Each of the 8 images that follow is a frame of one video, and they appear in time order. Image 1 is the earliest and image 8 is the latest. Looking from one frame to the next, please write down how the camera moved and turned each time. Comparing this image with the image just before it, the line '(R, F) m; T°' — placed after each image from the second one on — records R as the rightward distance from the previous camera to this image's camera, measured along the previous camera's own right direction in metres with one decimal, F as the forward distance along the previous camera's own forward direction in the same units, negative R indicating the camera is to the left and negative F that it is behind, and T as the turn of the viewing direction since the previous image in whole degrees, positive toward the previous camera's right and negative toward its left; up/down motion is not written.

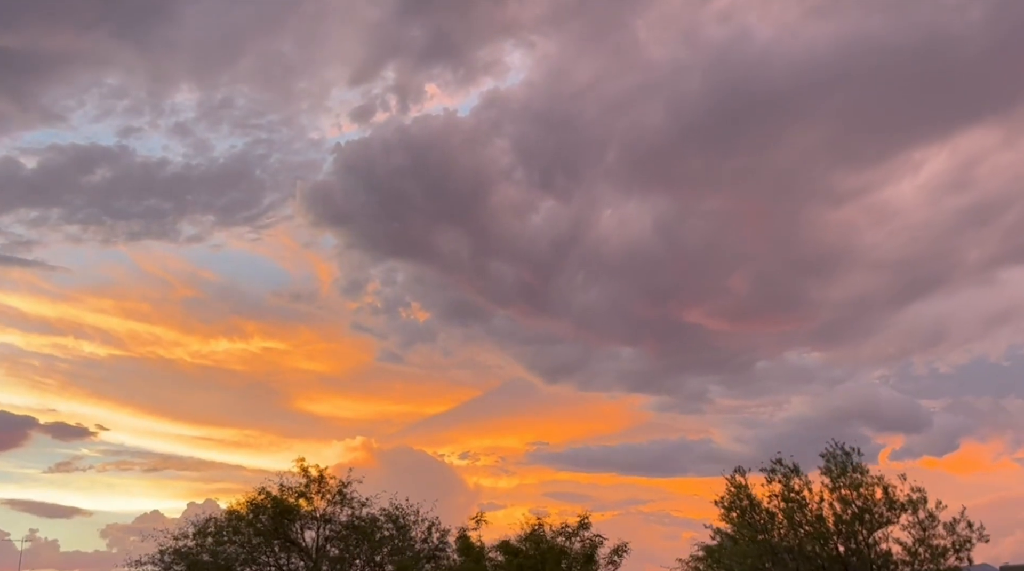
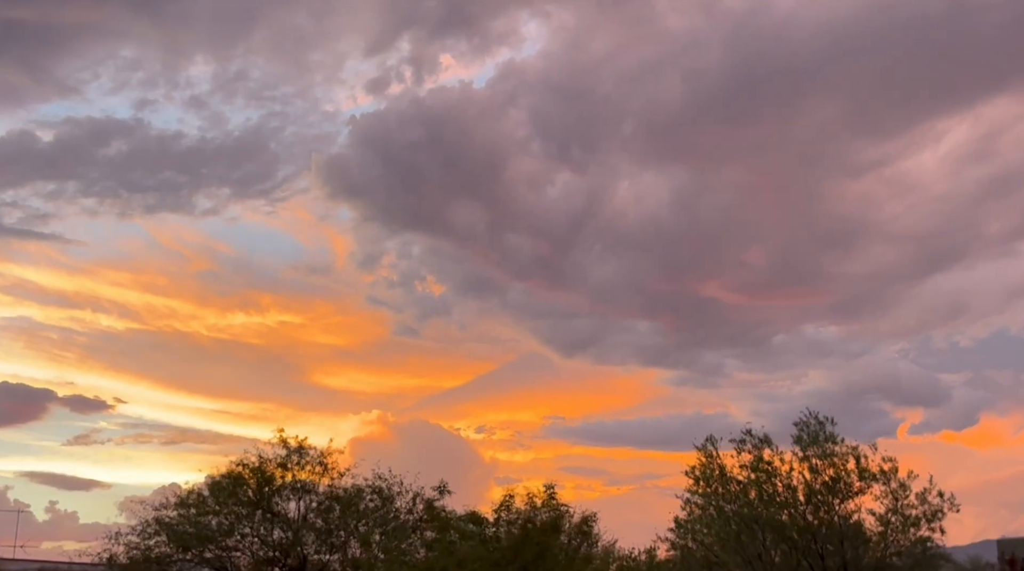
(+1.4, +2.9) m; -1°
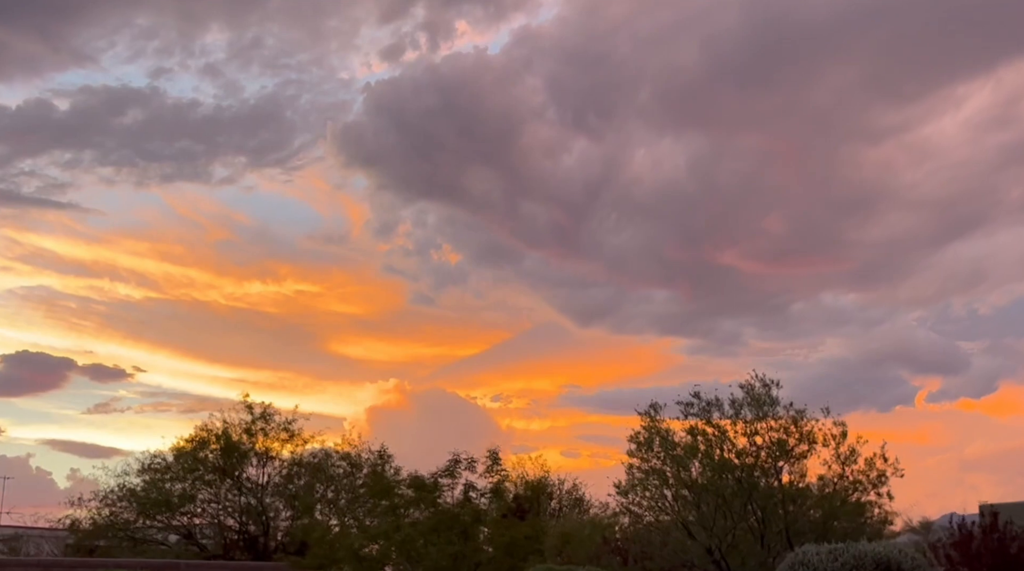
(+2.0, +2.8) m; -1°
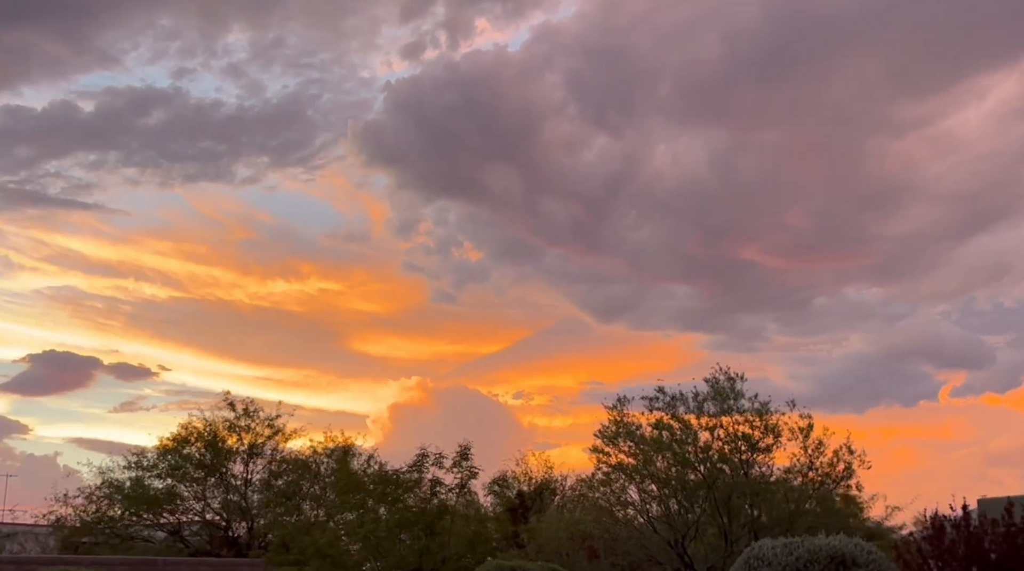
(+1.8, +1.0) m; -2°
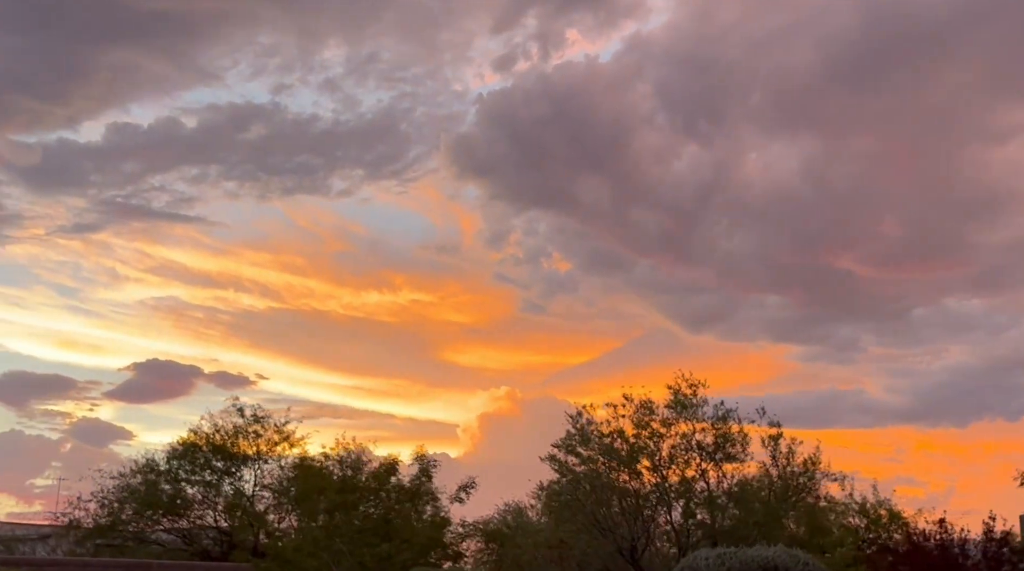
(+3.9, +2.4) m; -6°
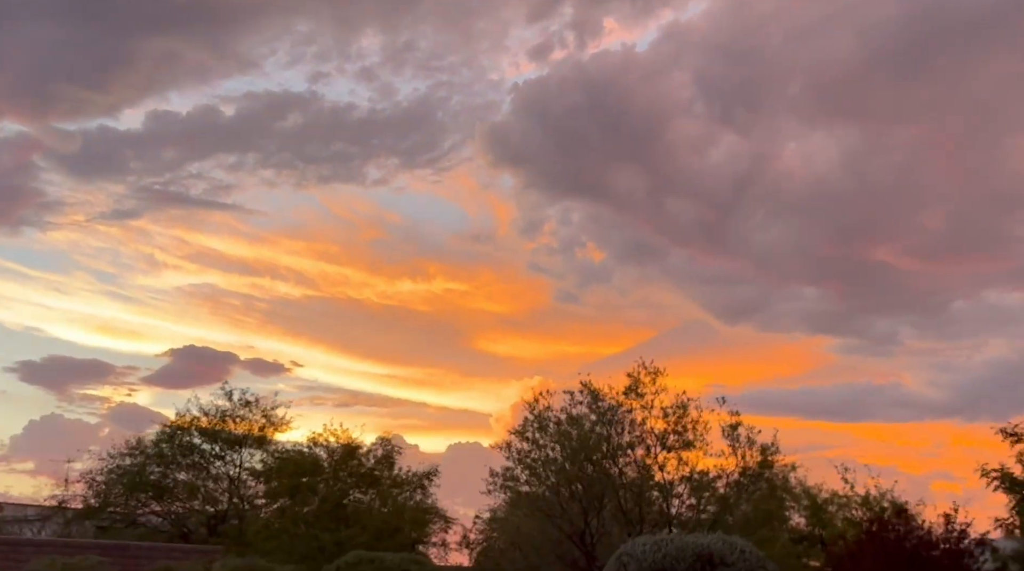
(+2.2, +1.3) m; -2°
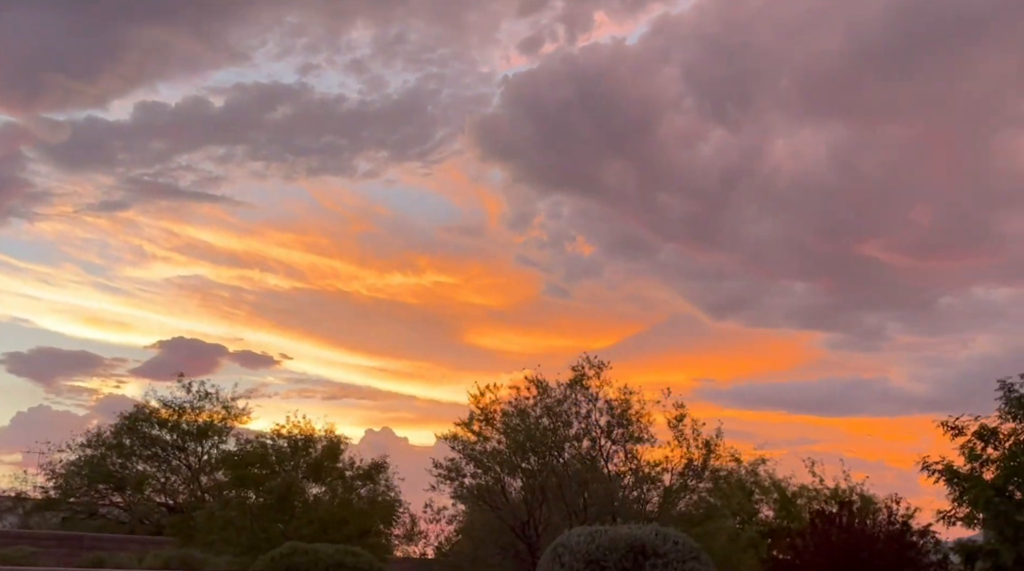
(+1.2, +0.6) m; 0°
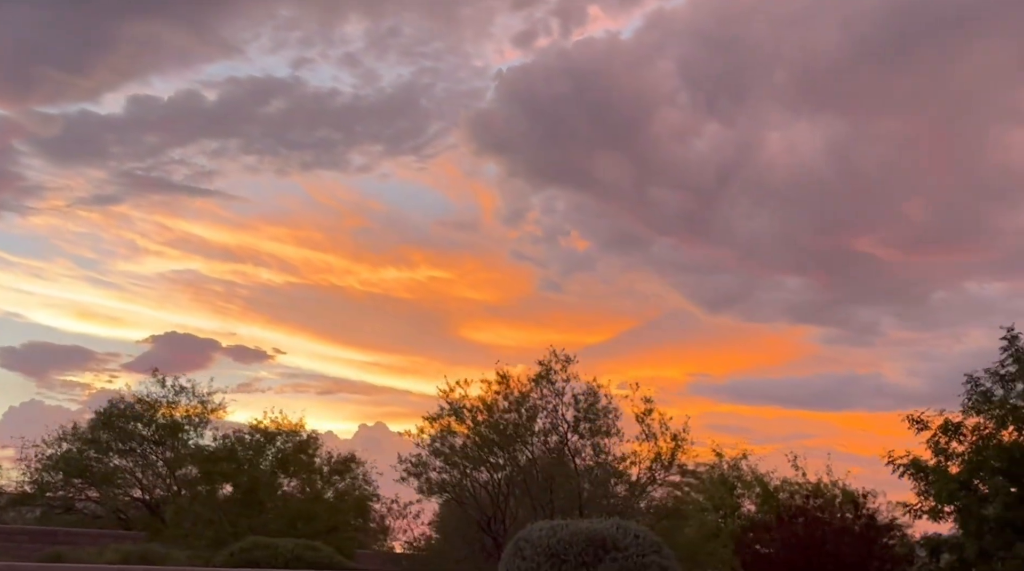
(+0.7, +0.4) m; 0°
